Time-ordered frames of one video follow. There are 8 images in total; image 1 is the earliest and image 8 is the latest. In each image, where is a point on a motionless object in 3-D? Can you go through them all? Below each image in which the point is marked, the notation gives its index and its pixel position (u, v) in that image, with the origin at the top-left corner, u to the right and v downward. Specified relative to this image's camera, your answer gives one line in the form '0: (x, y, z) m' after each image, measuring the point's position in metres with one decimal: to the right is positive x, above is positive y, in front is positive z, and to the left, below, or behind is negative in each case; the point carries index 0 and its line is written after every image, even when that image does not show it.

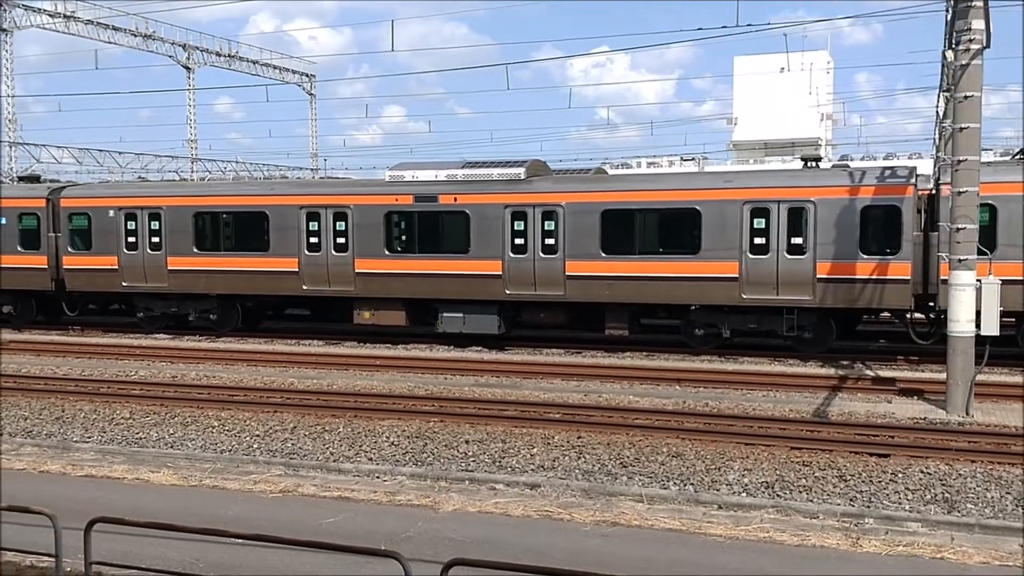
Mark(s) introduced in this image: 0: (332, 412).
0: (-2.1, -1.5, +10.2) m
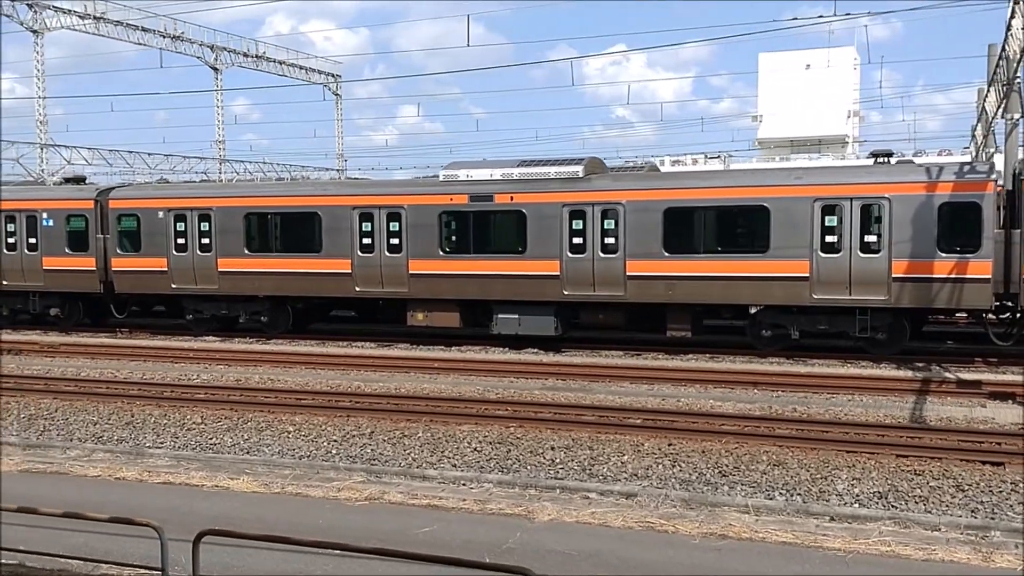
0: (-1.2, -1.5, +10.0) m
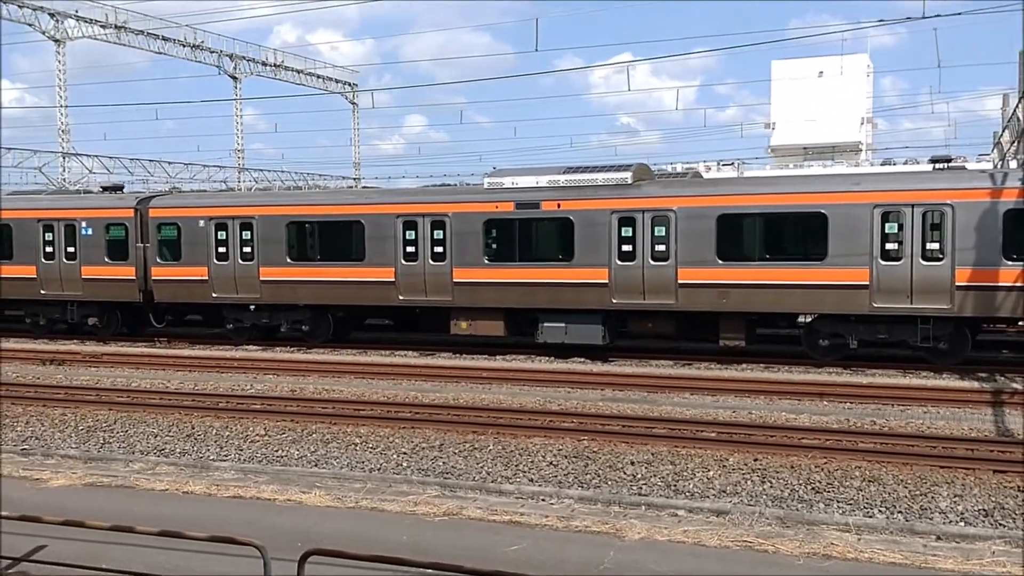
0: (-0.4, -1.6, +9.8) m
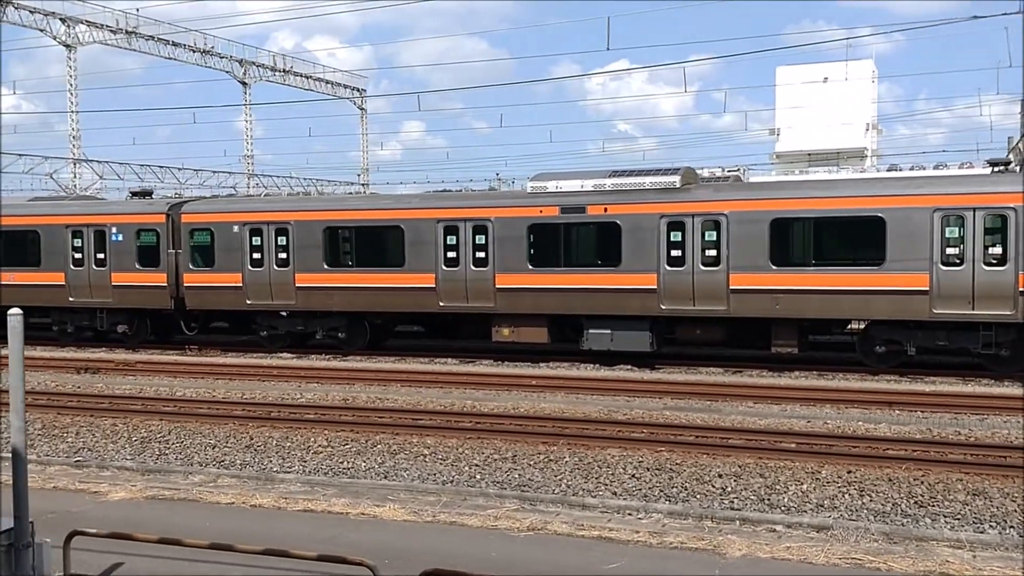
0: (+0.4, -1.7, +9.5) m
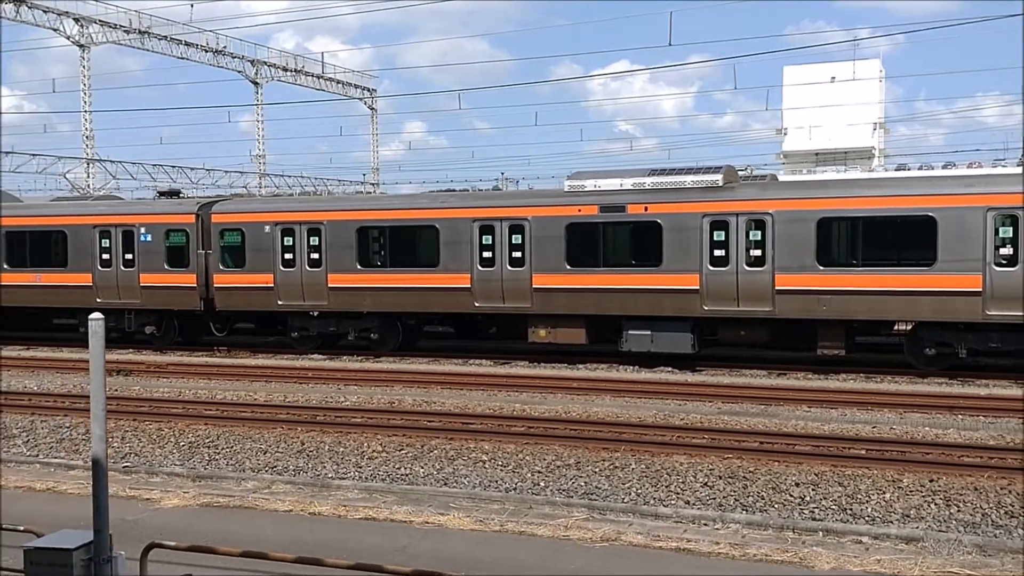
0: (+1.0, -1.7, +9.2) m
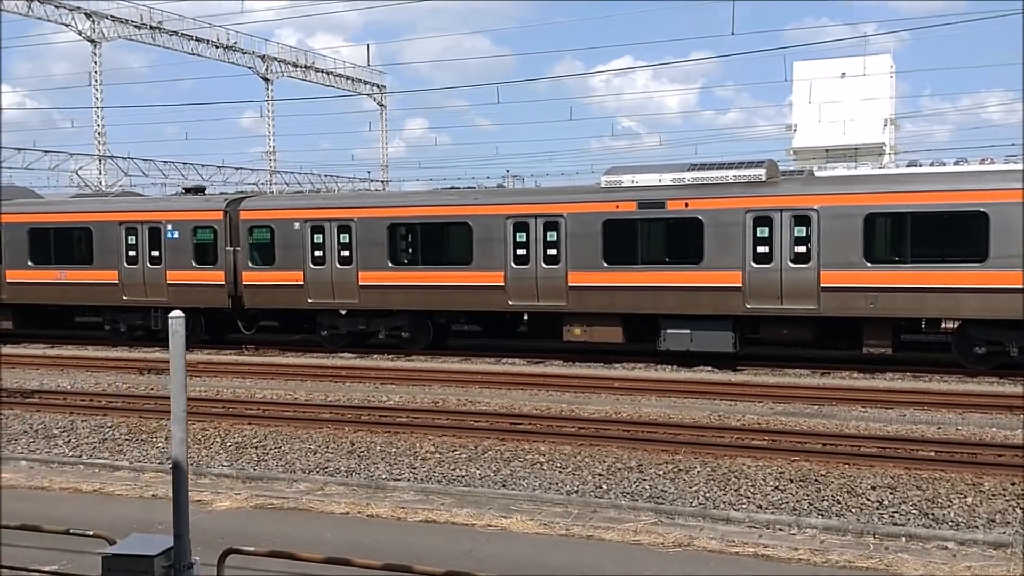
0: (+1.6, -1.6, +9.0) m
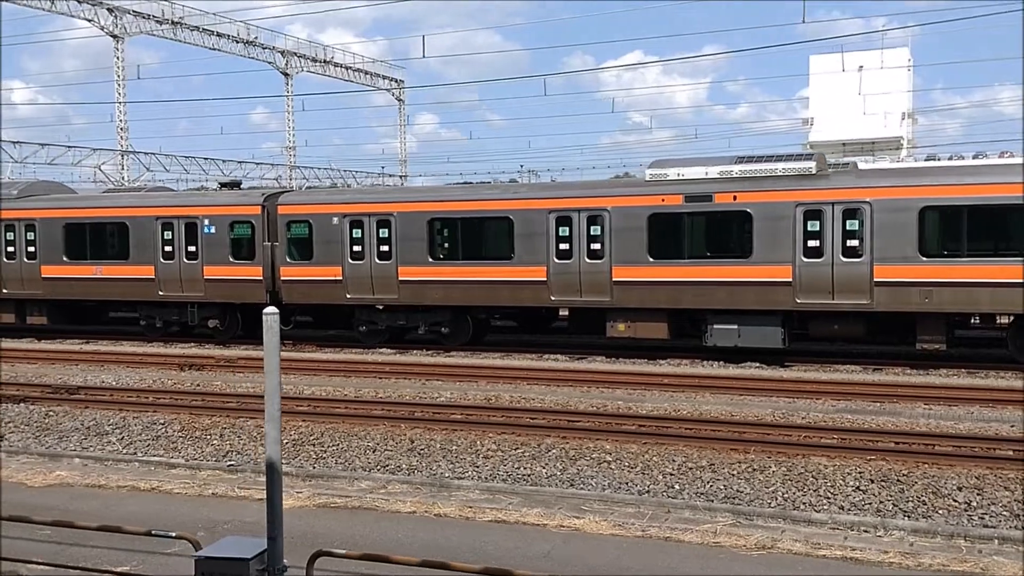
0: (+2.2, -1.6, +8.8) m
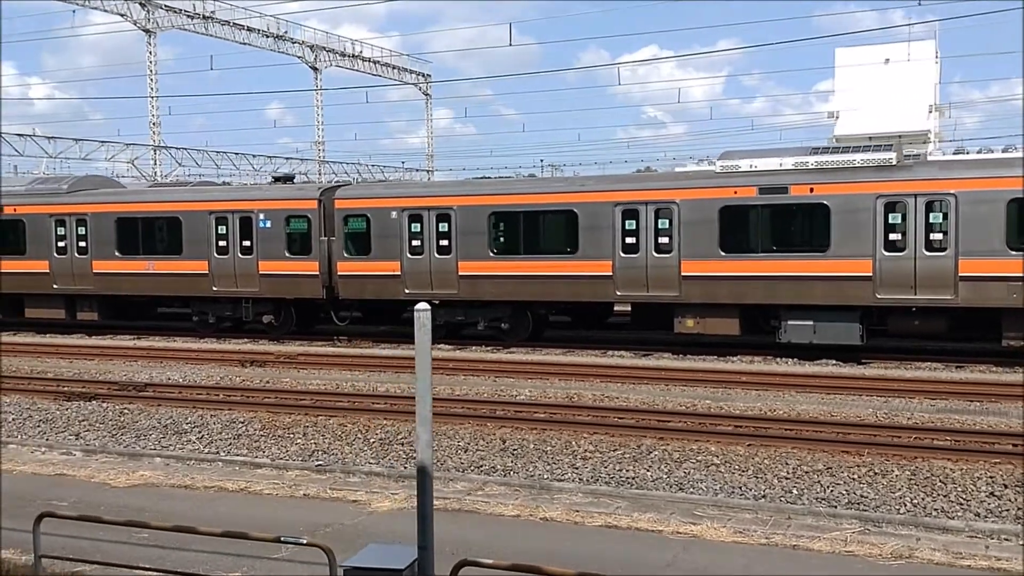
0: (+3.2, -1.5, +8.4) m
